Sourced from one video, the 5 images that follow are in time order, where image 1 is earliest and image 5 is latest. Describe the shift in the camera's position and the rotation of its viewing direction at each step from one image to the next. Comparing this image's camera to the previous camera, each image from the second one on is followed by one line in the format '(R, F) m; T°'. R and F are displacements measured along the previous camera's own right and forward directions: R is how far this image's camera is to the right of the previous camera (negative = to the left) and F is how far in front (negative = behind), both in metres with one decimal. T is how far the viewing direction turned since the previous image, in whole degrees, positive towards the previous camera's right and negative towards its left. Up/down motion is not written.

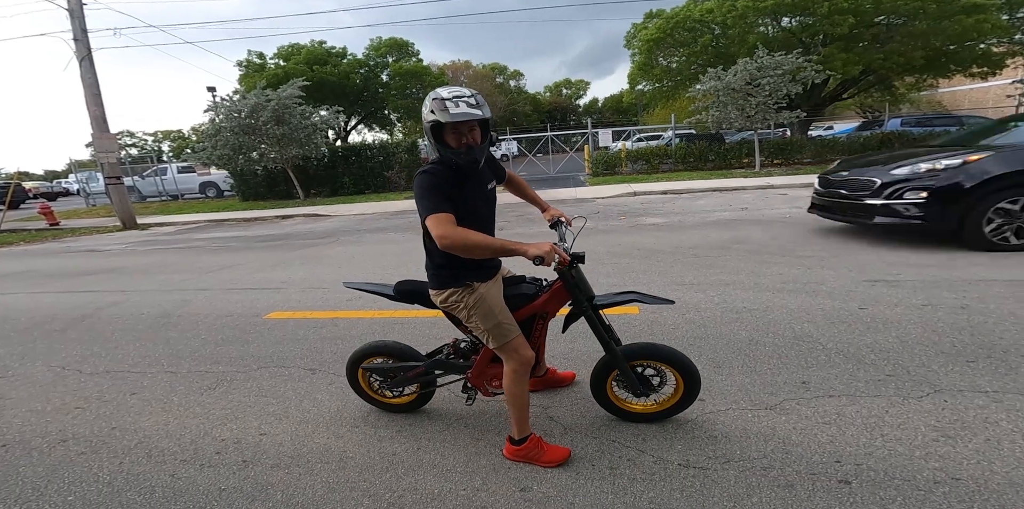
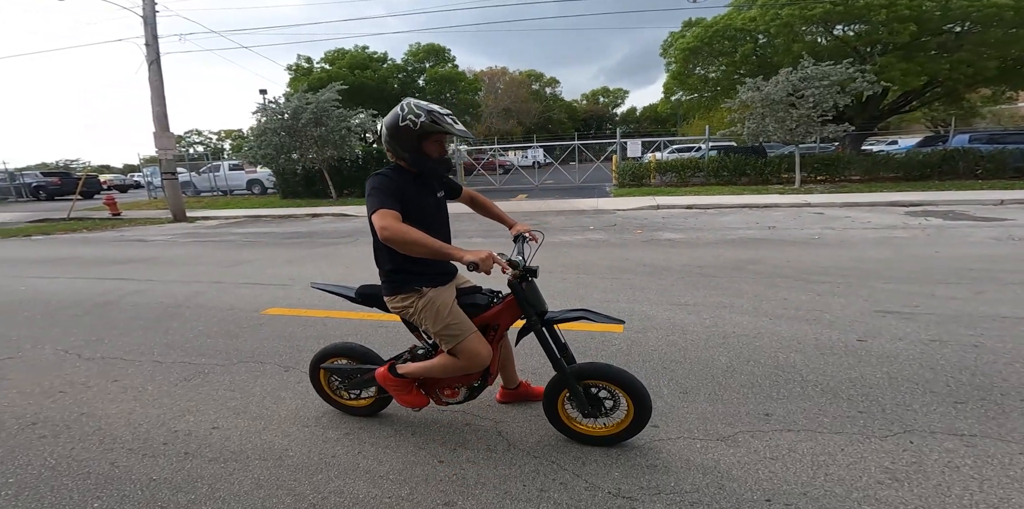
(+0.5, 0.0) m; -5°
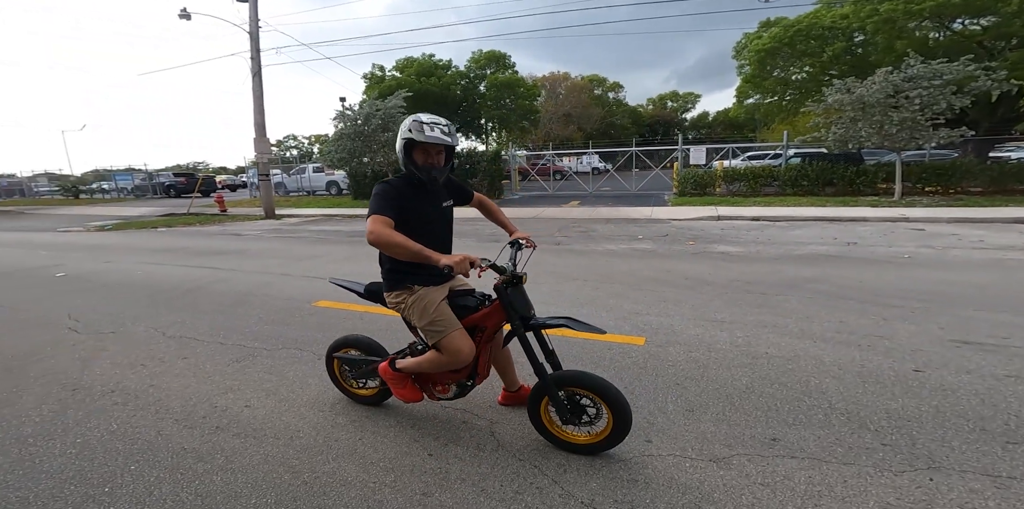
(+0.4, 0.0) m; -9°
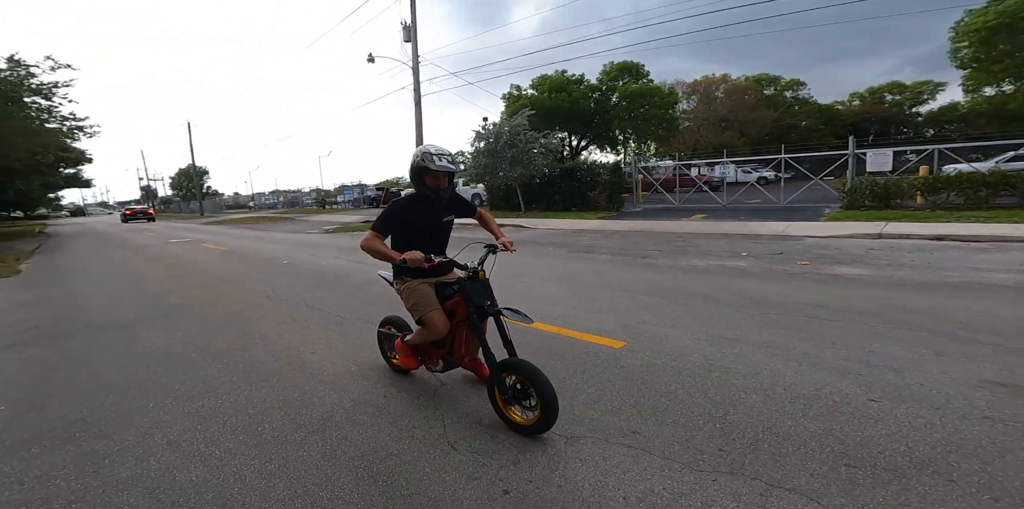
(+1.7, -0.3) m; -23°
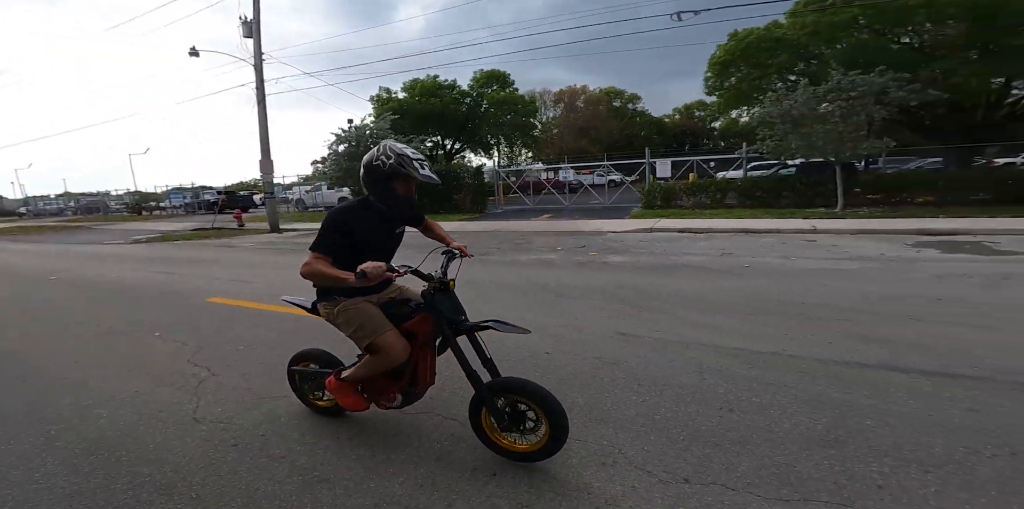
(+0.9, -0.8) m; +12°
